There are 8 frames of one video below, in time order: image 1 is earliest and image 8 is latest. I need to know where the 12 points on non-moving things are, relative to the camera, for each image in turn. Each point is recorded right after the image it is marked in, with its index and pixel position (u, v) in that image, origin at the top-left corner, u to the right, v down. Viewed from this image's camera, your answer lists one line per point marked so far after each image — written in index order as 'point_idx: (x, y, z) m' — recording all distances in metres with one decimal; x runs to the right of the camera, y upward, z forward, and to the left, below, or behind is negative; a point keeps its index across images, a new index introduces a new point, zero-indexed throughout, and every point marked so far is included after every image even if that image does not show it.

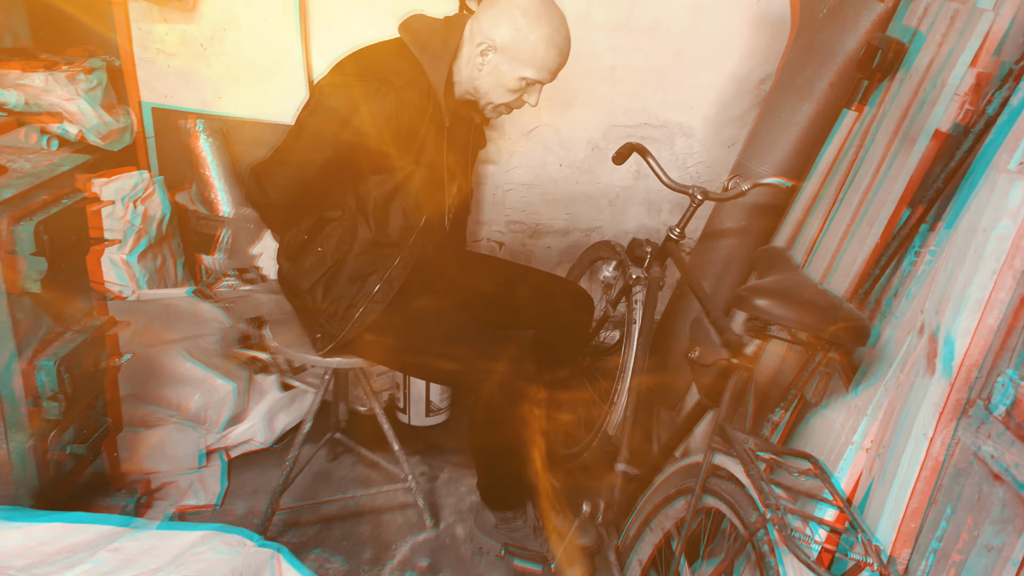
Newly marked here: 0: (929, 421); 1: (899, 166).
0: (+0.5, -0.2, +0.9) m
1: (+0.5, +0.2, +1.1) m
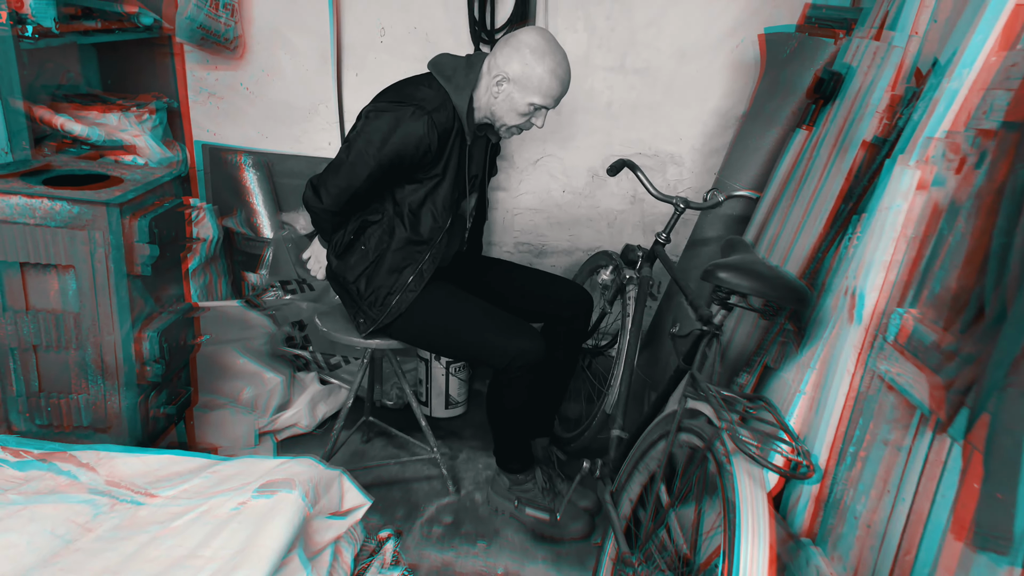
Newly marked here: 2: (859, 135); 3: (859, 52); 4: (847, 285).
0: (+0.5, -0.1, +1.1) m
1: (+0.5, +0.2, +1.4) m
2: (+0.6, +0.3, +1.3) m
3: (+0.6, +0.4, +1.5) m
4: (+0.5, 0.0, +1.2) m
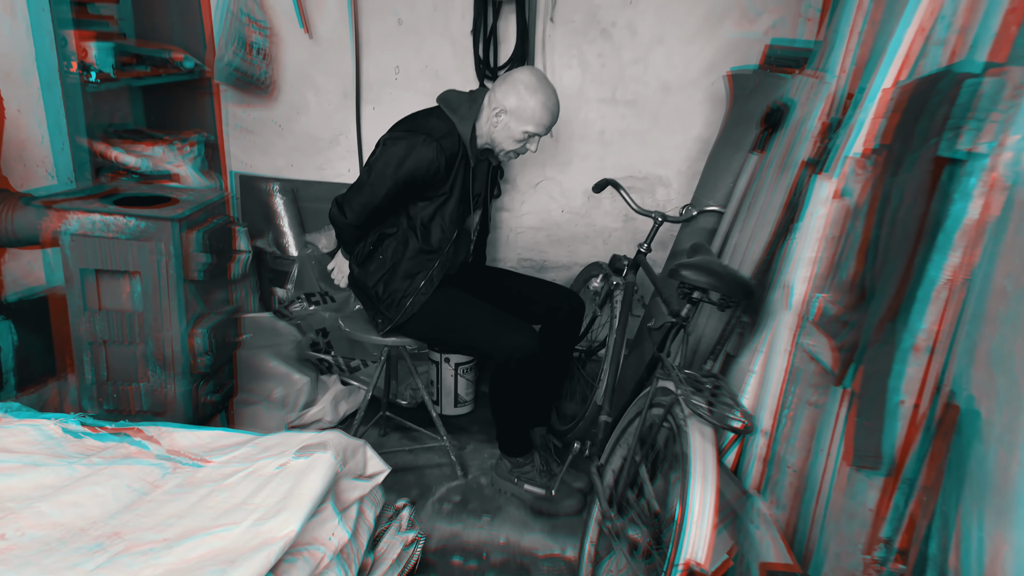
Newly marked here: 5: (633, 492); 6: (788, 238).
0: (+0.5, -0.1, +1.4) m
1: (+0.5, +0.2, +1.6) m
2: (+0.5, +0.3, +1.6) m
3: (+0.6, +0.4, +1.7) m
4: (+0.5, 0.0, +1.4) m
5: (+0.2, -0.4, +1.5) m
6: (+0.5, +0.1, +1.5) m
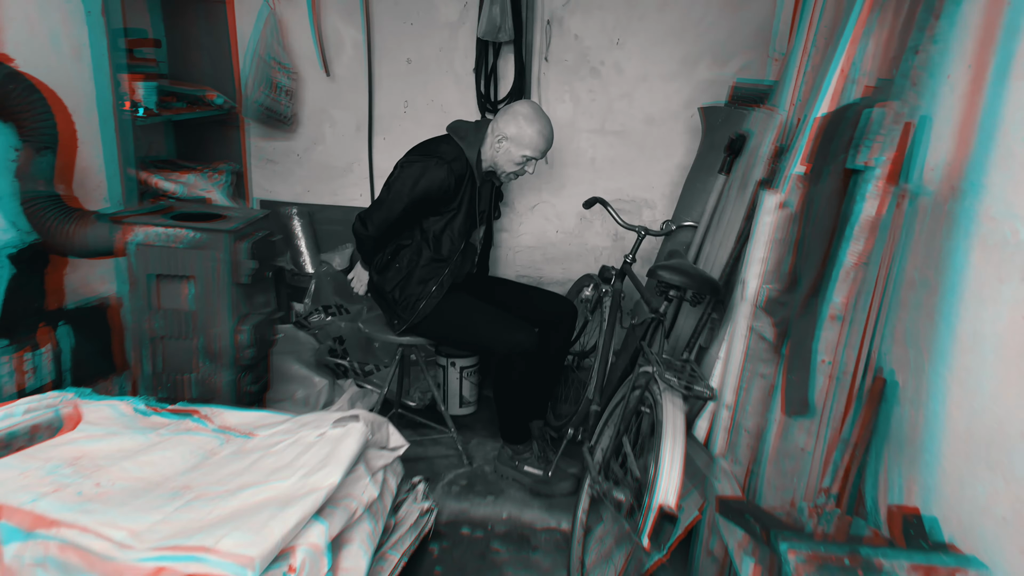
0: (+0.5, -0.1, +1.6) m
1: (+0.5, +0.2, +1.9) m
2: (+0.5, +0.3, +1.9) m
3: (+0.6, +0.4, +2.0) m
4: (+0.5, 0.0, +1.7) m
5: (+0.2, -0.4, +1.8) m
6: (+0.5, +0.1, +1.8) m
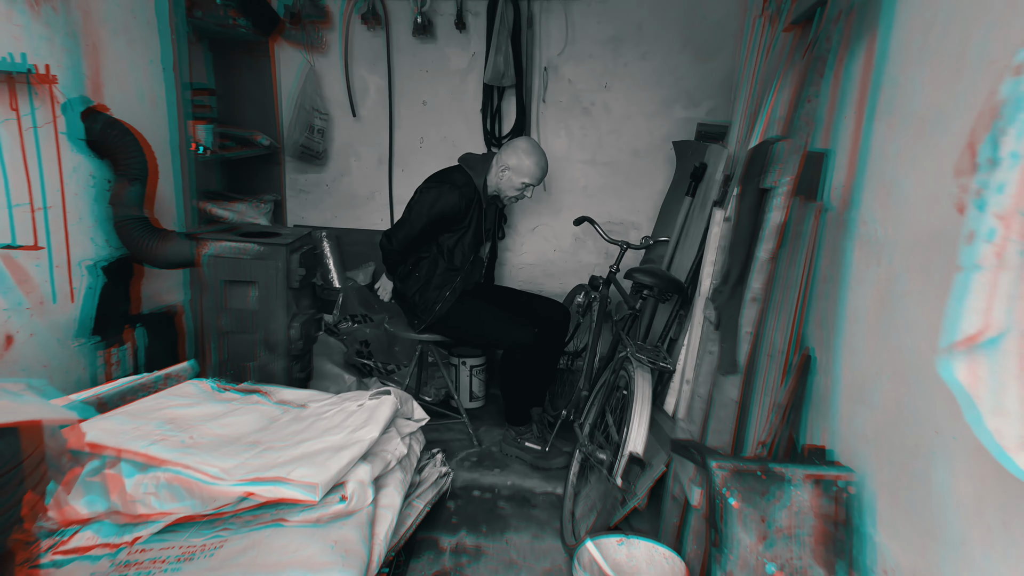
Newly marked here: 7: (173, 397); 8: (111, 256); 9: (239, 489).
0: (+0.5, -0.1, +2.0) m
1: (+0.5, +0.2, +2.3) m
2: (+0.6, +0.3, +2.3) m
3: (+0.6, +0.4, +2.4) m
4: (+0.5, 0.0, +2.1) m
5: (+0.2, -0.4, +2.2) m
6: (+0.5, +0.1, +2.2) m
7: (-0.8, -0.3, +1.9) m
8: (-1.1, +0.1, +2.2) m
9: (-0.5, -0.4, +1.6) m
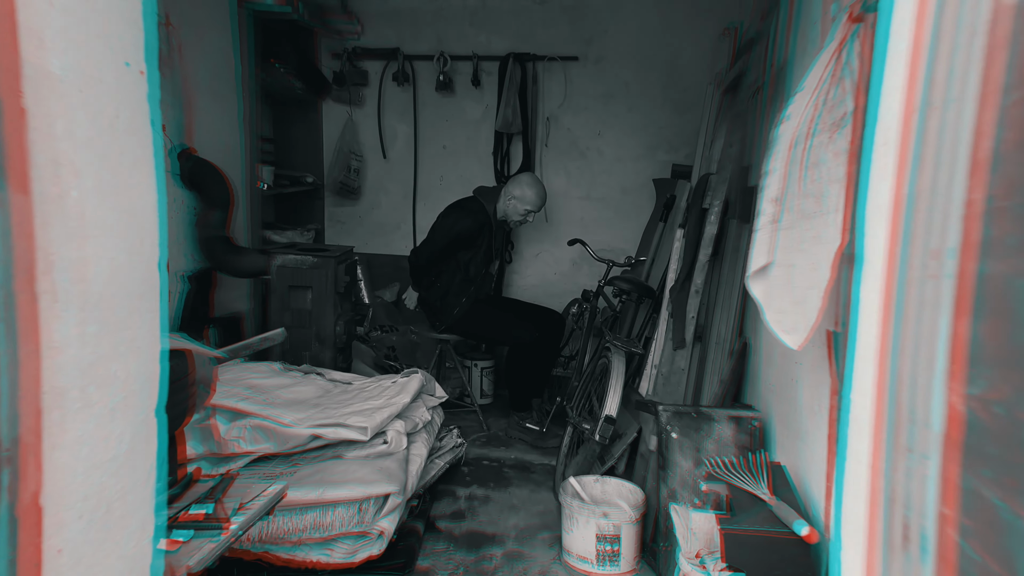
0: (+0.5, -0.1, +2.6) m
1: (+0.6, +0.2, +2.9) m
2: (+0.6, +0.2, +2.8) m
3: (+0.6, +0.4, +3.0) m
4: (+0.5, 0.0, +2.6) m
5: (+0.2, -0.4, +2.7) m
6: (+0.5, +0.1, +2.7) m
7: (-0.8, -0.3, +2.5) m
8: (-1.1, +0.1, +2.8) m
9: (-0.5, -0.4, +2.1) m
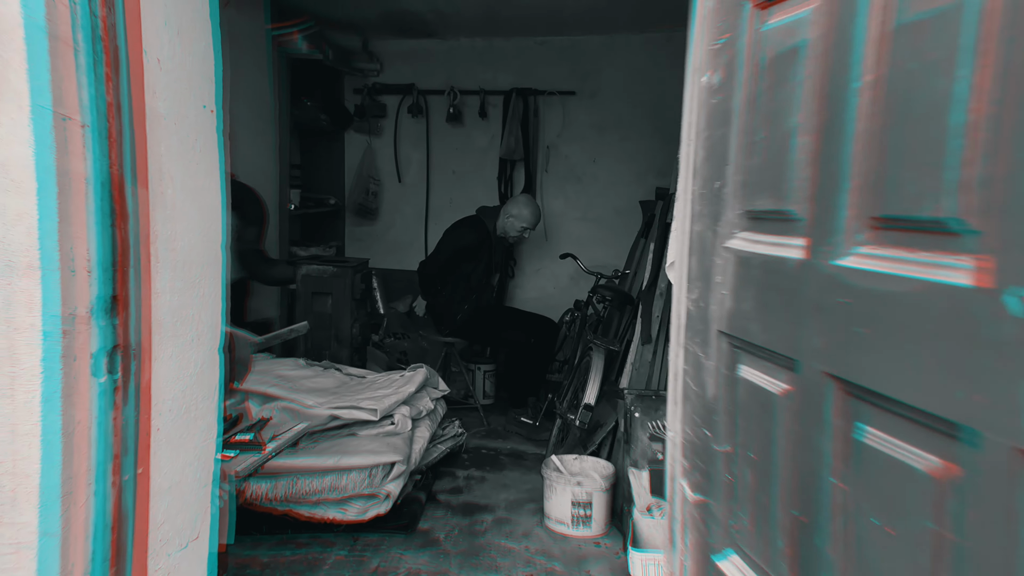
0: (+0.5, -0.1, +2.9) m
1: (+0.5, +0.1, +3.2) m
2: (+0.6, +0.2, +3.2) m
3: (+0.6, +0.3, +3.3) m
4: (+0.5, 0.0, +3.0) m
5: (+0.2, -0.4, +3.0) m
6: (+0.5, +0.1, +3.1) m
7: (-0.8, -0.3, +2.9) m
8: (-1.1, 0.0, +3.2) m
9: (-0.6, -0.4, +2.5) m
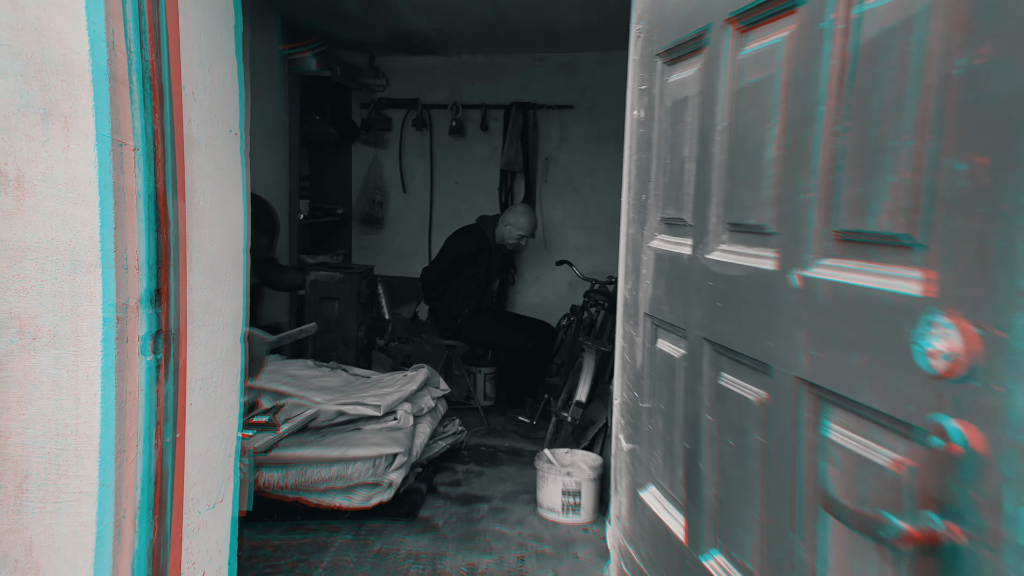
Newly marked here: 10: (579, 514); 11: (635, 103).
0: (+0.4, -0.1, +3.1) m
1: (+0.5, +0.1, +3.4) m
2: (+0.5, +0.2, +3.4) m
3: (+0.6, +0.3, +3.5) m
4: (+0.5, 0.0, +3.2) m
5: (+0.2, -0.4, +3.2) m
6: (+0.5, 0.0, +3.3) m
7: (-0.8, -0.3, +3.1) m
8: (-1.1, 0.0, +3.4) m
9: (-0.6, -0.4, +2.6) m
10: (+0.2, -0.7, +2.5) m
11: (+0.1, +0.2, +1.0) m
